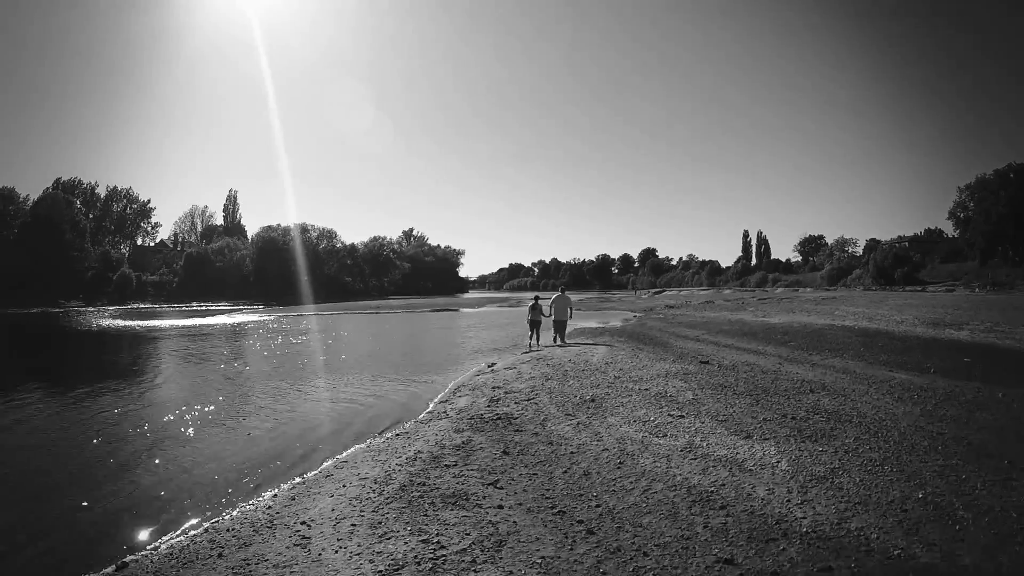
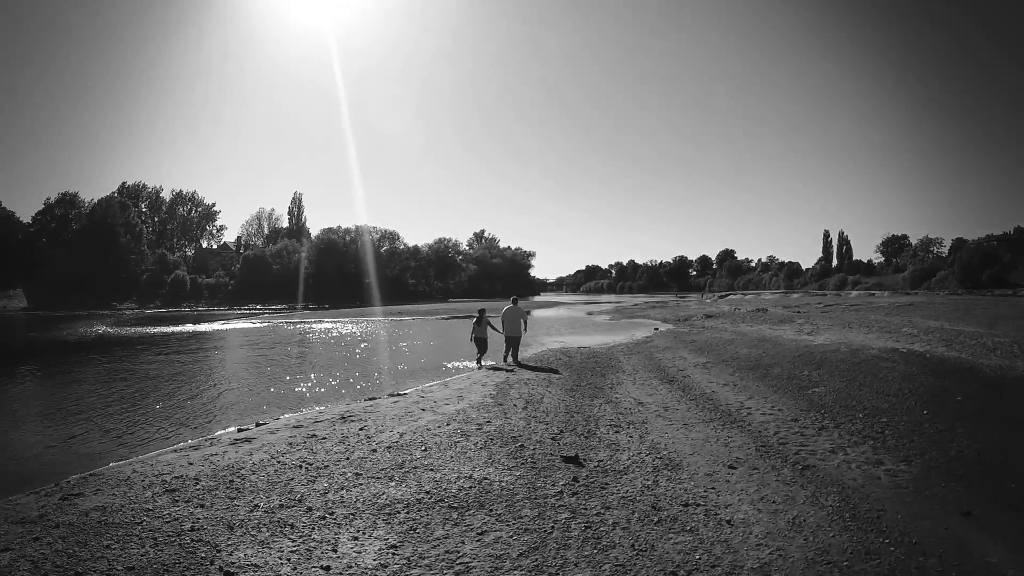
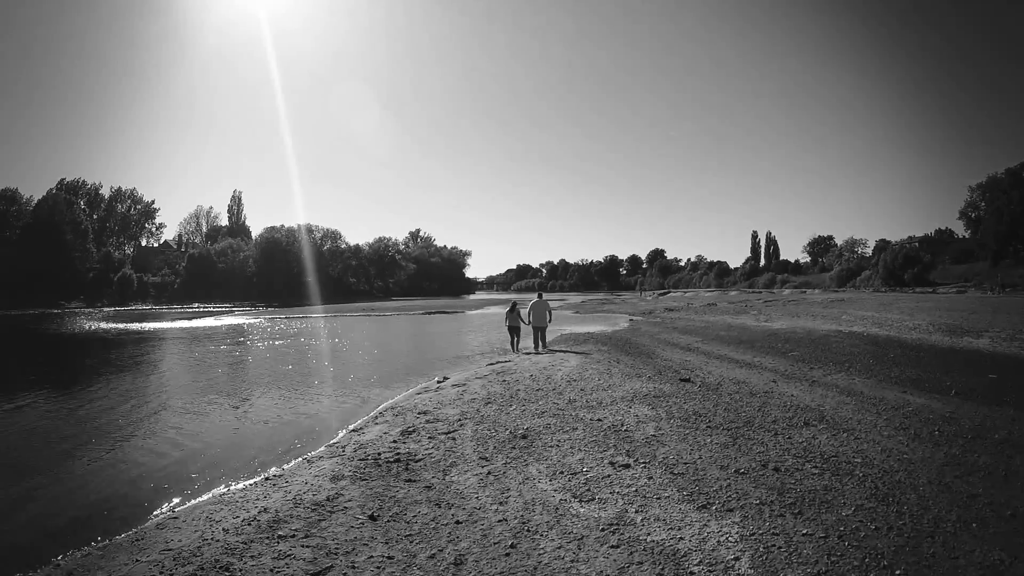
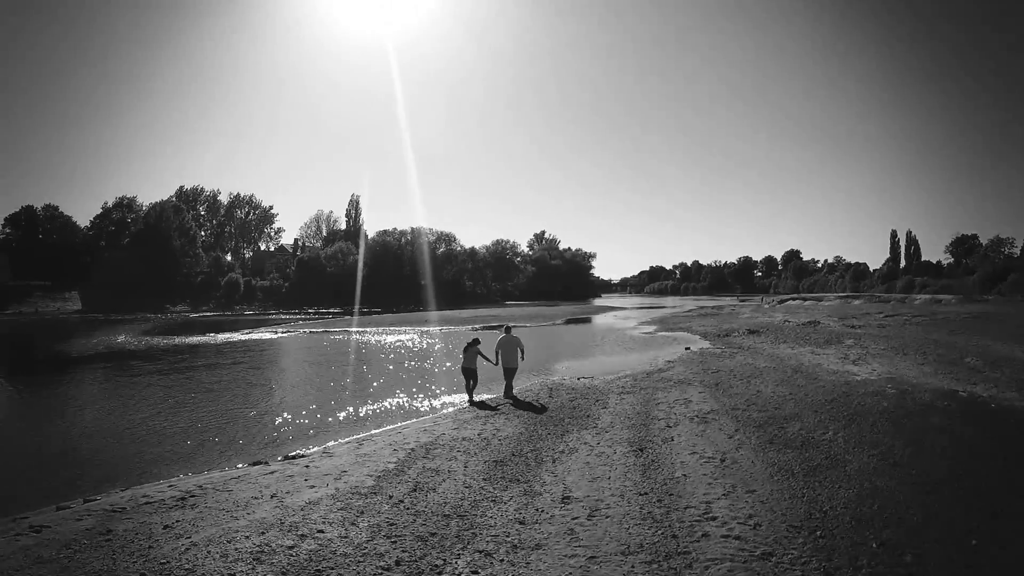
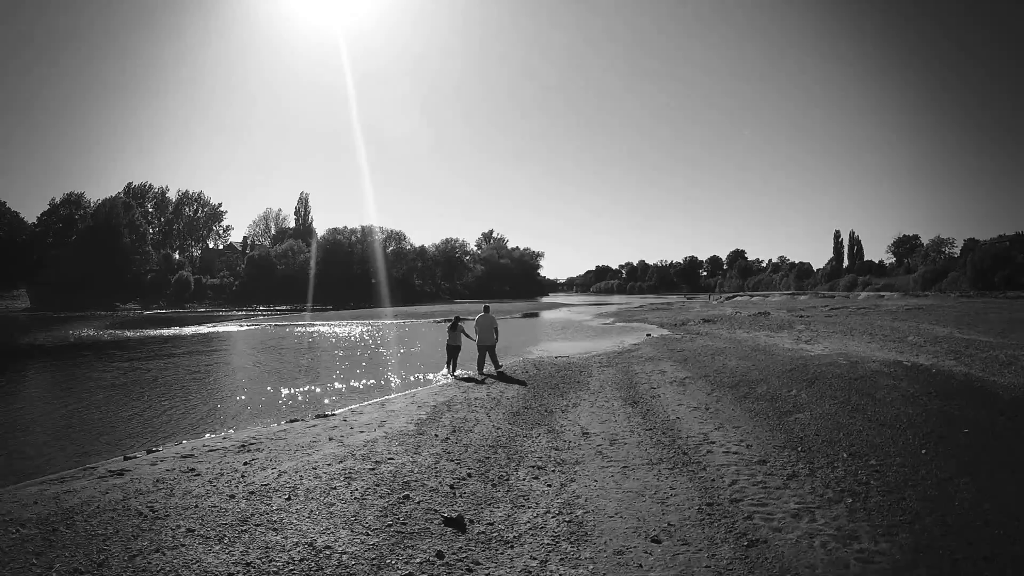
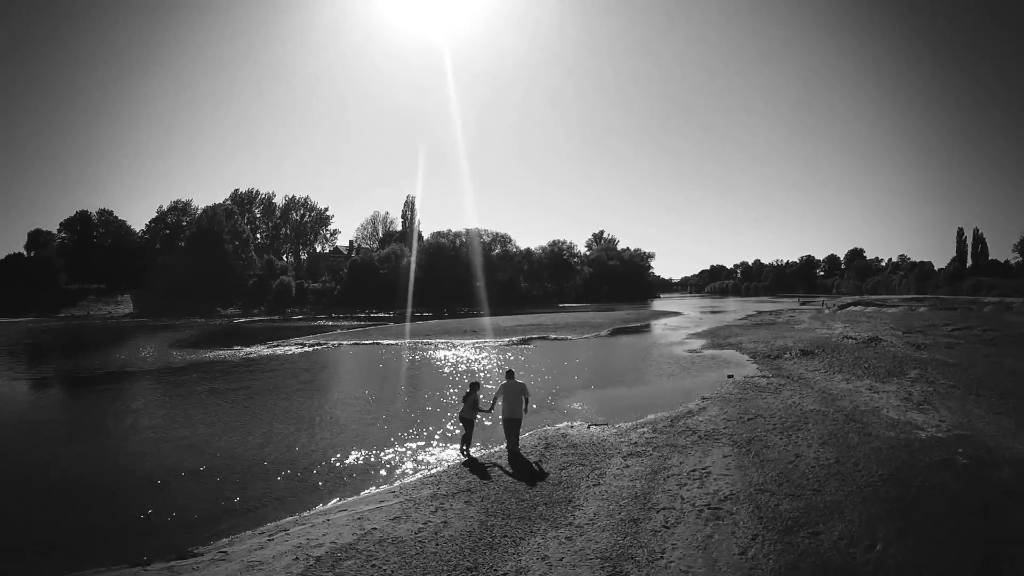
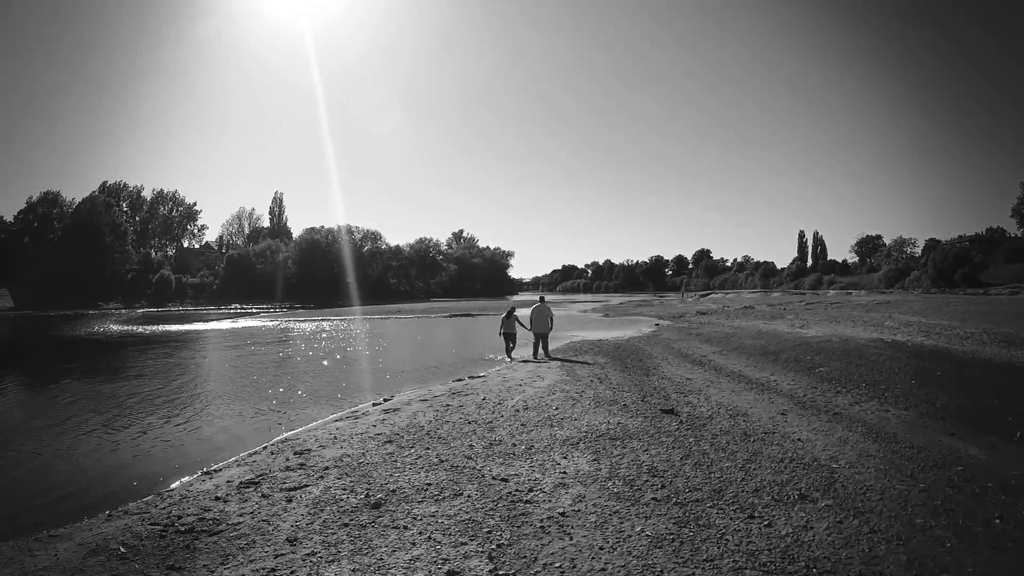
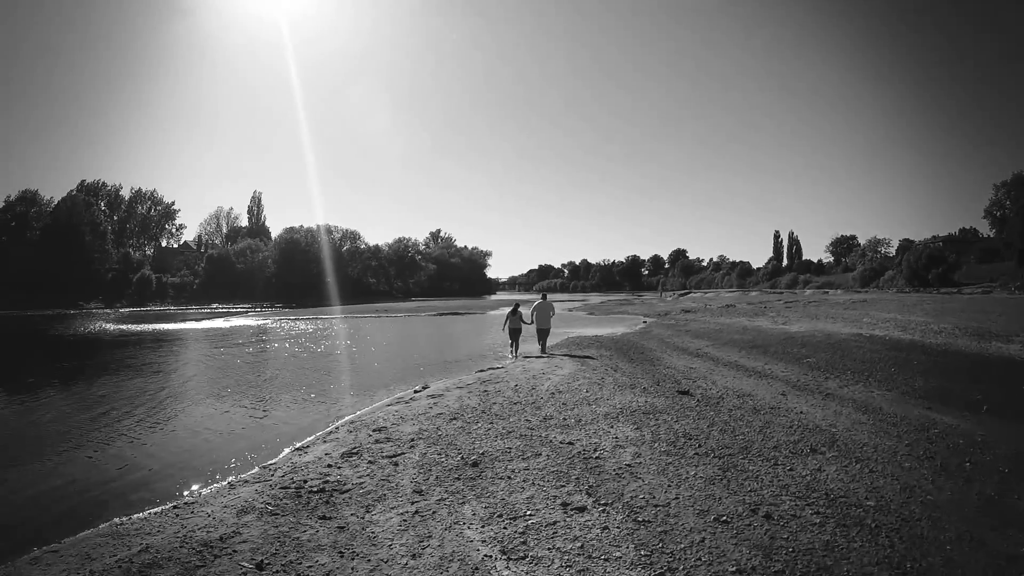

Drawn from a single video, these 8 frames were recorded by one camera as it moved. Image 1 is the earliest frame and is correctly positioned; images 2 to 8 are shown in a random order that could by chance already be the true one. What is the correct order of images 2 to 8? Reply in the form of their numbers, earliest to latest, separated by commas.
3, 8, 7, 2, 5, 4, 6
